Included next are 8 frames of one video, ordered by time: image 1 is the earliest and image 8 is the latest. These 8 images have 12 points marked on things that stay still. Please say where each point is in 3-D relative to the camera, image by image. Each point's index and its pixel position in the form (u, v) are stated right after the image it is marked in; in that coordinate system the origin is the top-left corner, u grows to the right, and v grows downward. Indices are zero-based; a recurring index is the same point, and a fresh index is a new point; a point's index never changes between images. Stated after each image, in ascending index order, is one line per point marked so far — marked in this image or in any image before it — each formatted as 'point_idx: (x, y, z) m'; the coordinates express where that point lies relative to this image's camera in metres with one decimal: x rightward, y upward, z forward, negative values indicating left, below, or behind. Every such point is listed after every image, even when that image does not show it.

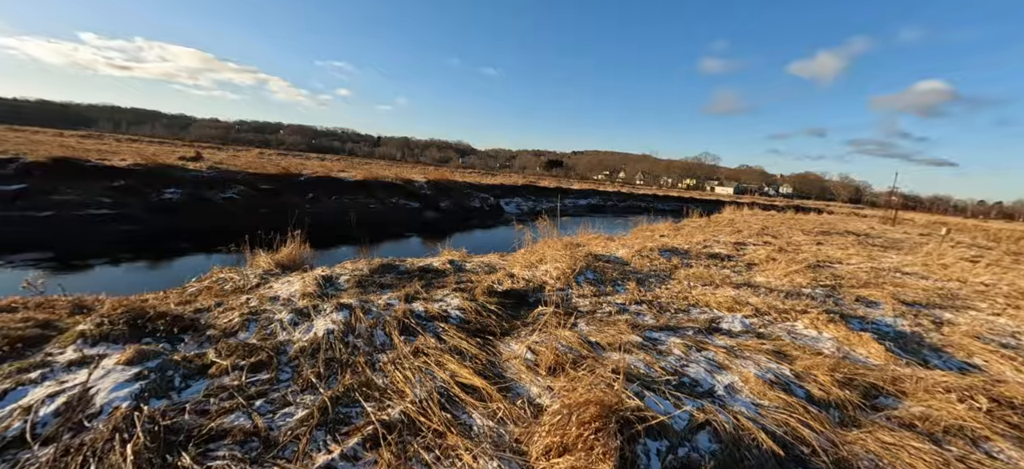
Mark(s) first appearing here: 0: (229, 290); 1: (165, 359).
0: (-4.8, -1.0, +6.8) m
1: (-2.6, -0.9, +3.0) m
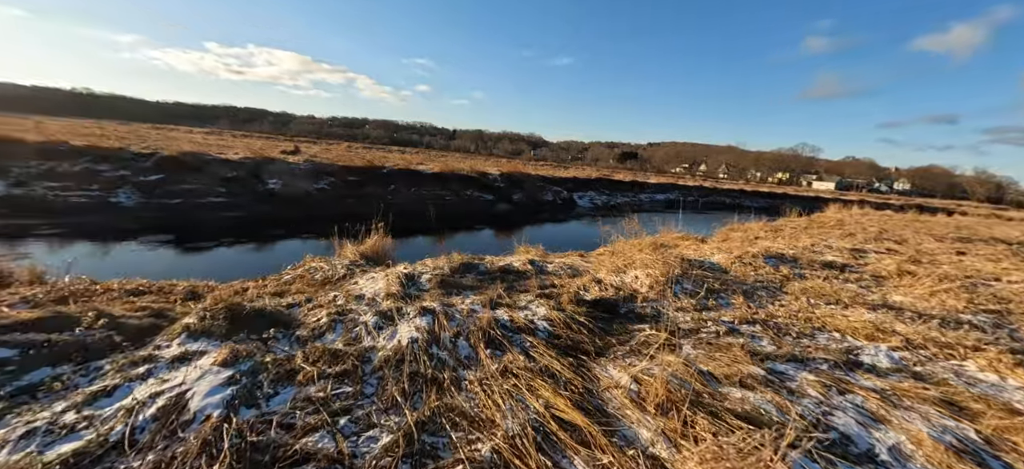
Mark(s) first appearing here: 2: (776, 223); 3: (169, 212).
0: (-3.4, -0.8, +7.0) m
1: (-1.9, -0.9, +3.0) m
2: (+10.2, +0.5, +15.3) m
3: (-13.3, +0.9, +15.4) m
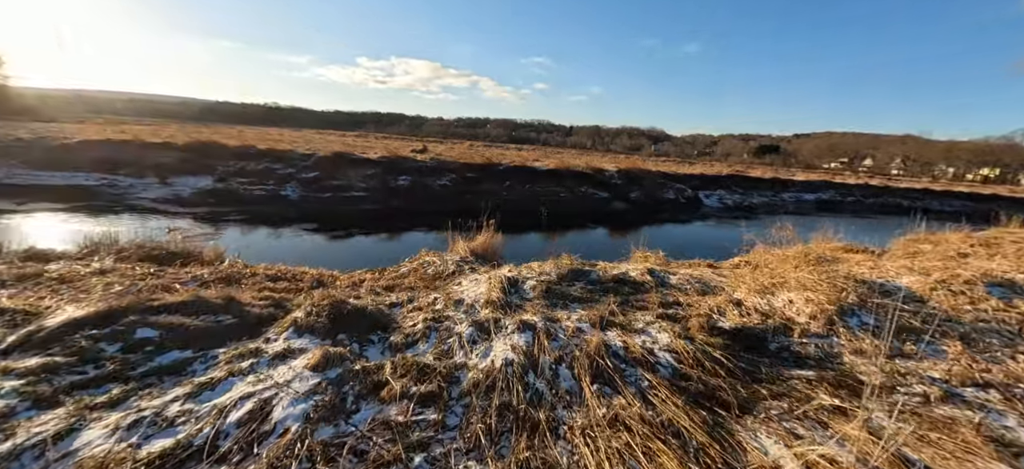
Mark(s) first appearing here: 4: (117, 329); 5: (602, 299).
0: (-1.5, -0.8, +7.1) m
1: (-1.2, -0.9, +2.8) m
2: (+13.9, -0.1, +11.3) m
3: (-8.6, +1.4, +17.9) m
4: (-3.0, -0.7, +3.0) m
5: (+1.1, -0.8, +4.9) m
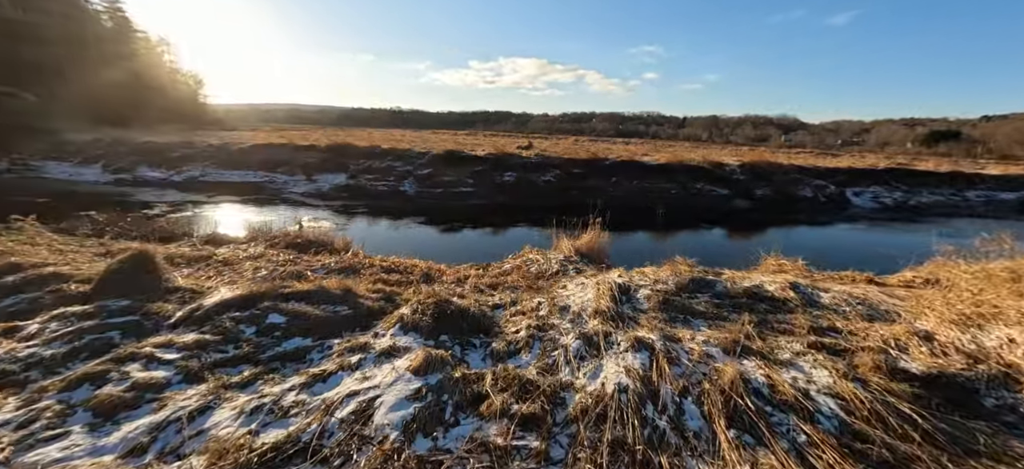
0: (+0.3, -0.7, +6.9) m
1: (-0.4, -0.9, +2.7) m
2: (+16.3, -0.5, +7.1) m
3: (-3.8, +1.7, +19.1) m
4: (-2.2, -0.7, +3.3) m
5: (+2.3, -0.9, +4.1) m
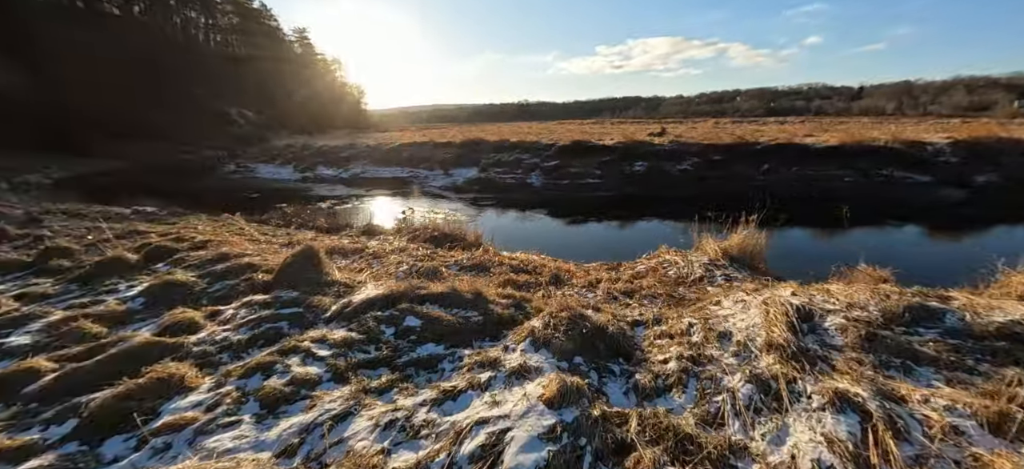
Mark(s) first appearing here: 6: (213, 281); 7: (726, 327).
0: (+2.4, -0.7, +6.1) m
1: (+0.4, -1.0, +2.3) m
2: (+17.7, -1.0, +1.5) m
3: (+2.2, +2.1, +18.9) m
4: (-1.0, -0.7, +3.4) m
5: (+3.5, -1.0, +2.9) m
6: (-3.3, -0.5, +4.3) m
7: (+1.8, -0.8, +3.3) m
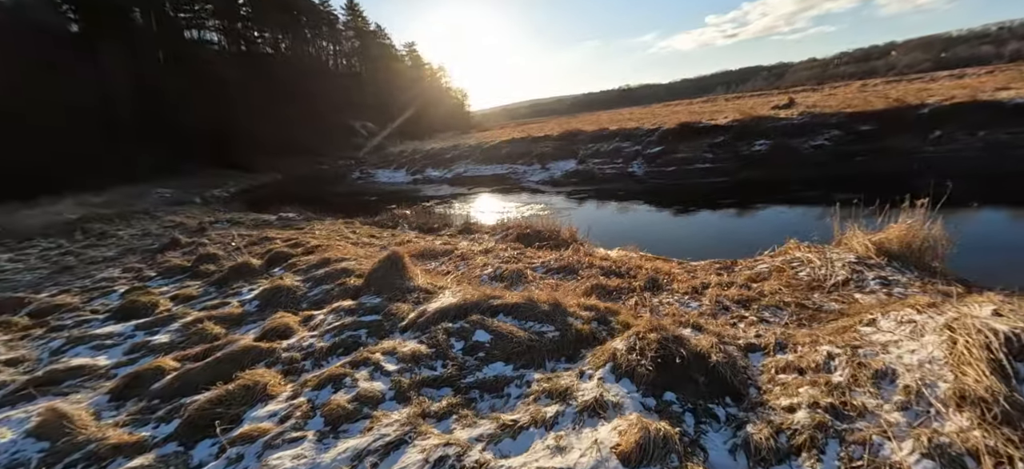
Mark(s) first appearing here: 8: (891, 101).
0: (+3.6, -0.7, +5.0) m
1: (+0.7, -1.1, +1.8) m
2: (+17.3, -0.7, -3.3) m
3: (+6.6, +2.4, +17.4) m
4: (-0.4, -0.7, +3.3) m
5: (+3.8, -1.0, +1.6) m
6: (-2.4, -0.6, +4.7) m
7: (+2.3, -0.8, +2.5) m
8: (+16.7, +5.8, +17.4) m
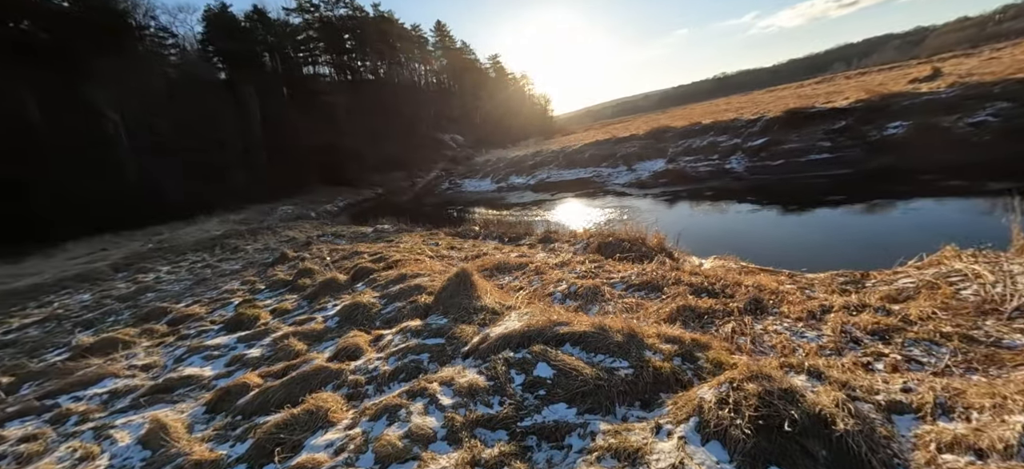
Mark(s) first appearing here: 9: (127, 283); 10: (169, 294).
0: (+4.4, -0.8, +3.8) m
1: (+0.9, -1.2, +1.3) m
2: (+15.9, -0.4, -7.2) m
3: (+9.8, +2.3, +15.3) m
4: (+0.1, -0.9, +3.0) m
5: (+3.9, -1.0, +0.4) m
6: (-1.5, -0.8, +4.8) m
7: (+2.6, -0.9, +1.6) m
8: (+19.7, +5.8, +13.3) m
9: (-9.0, -1.1, +9.2) m
10: (-6.4, -1.1, +7.4) m
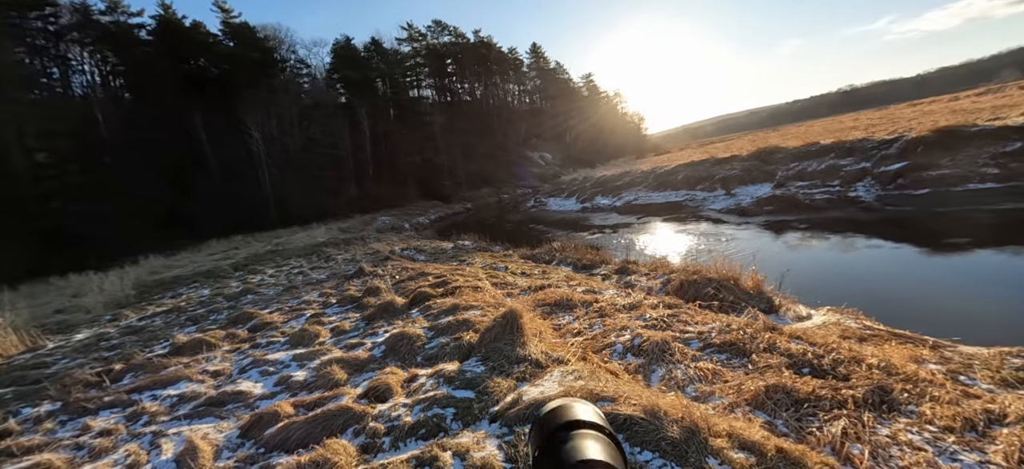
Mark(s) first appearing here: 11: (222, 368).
0: (+4.7, -1.4, +2.4) m
1: (+0.7, -1.5, +0.7) m
2: (+13.6, -1.2, -10.8) m
3: (+12.6, +0.8, +12.6) m
4: (+0.3, -1.3, +2.5) m
5: (+3.4, -1.5, -0.8) m
6: (-0.9, -1.2, +4.6) m
7: (+2.4, -1.3, +0.7) m
8: (+22.0, +3.9, +8.6) m
9: (-7.3, -1.3, +10.5) m
10: (-5.1, -1.3, +8.1) m
11: (-3.4, -1.6, +4.7) m
